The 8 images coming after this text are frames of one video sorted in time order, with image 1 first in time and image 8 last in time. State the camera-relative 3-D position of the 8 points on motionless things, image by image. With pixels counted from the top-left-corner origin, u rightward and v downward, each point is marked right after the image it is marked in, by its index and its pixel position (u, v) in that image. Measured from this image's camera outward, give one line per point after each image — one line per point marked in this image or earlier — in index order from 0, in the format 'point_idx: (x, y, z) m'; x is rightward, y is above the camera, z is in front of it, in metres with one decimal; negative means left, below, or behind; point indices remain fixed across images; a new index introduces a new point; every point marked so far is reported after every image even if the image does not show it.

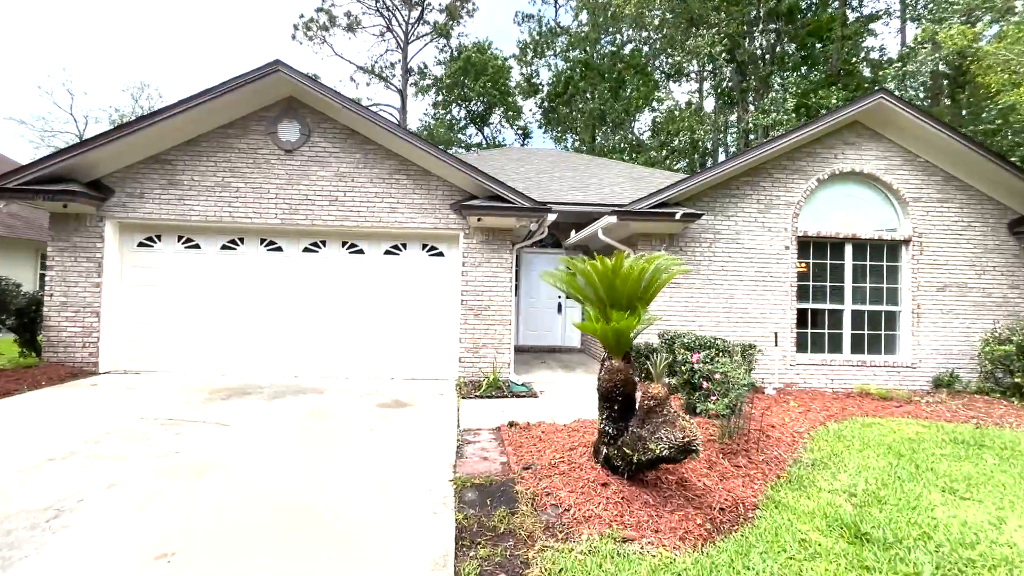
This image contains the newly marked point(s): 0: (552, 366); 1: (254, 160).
0: (+0.9, -1.6, +9.9) m
1: (-4.4, +2.2, +8.0) m
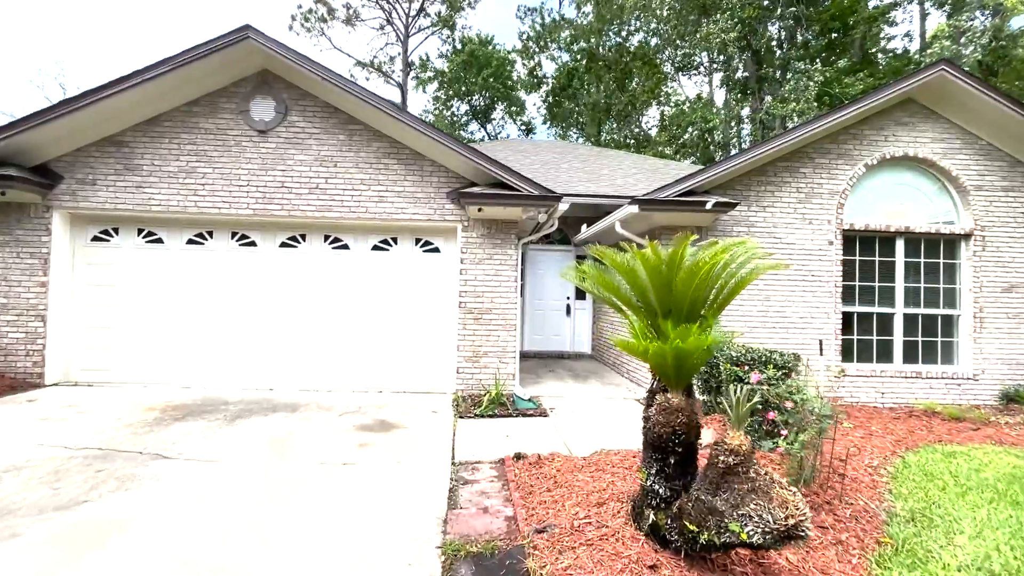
0: (+0.9, -1.6, +8.9) m
1: (-4.3, +2.2, +7.0) m
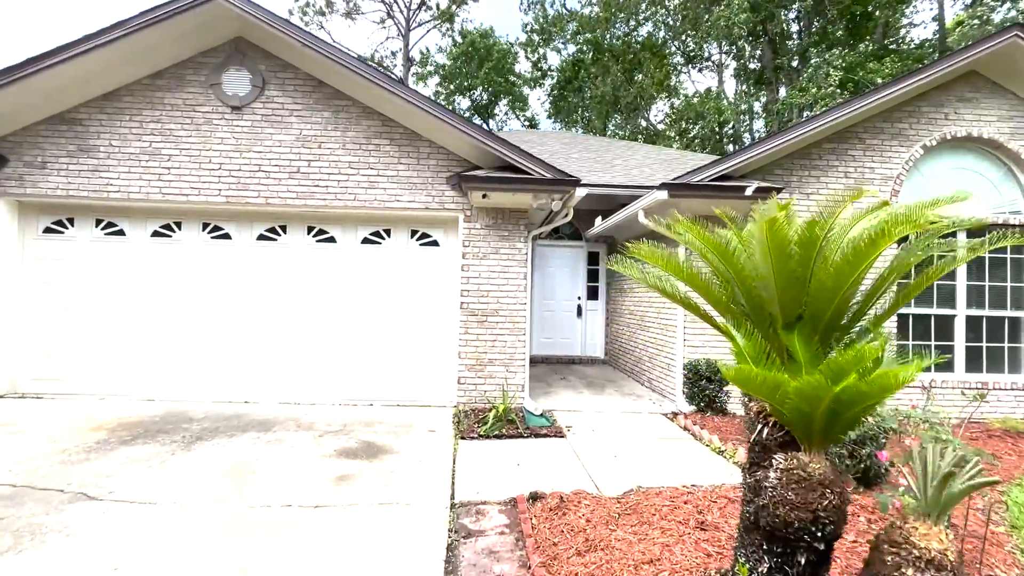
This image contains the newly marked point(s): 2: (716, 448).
0: (+1.1, -1.6, +8.0) m
1: (-4.2, +2.2, +6.2) m
2: (+2.0, -1.6, +4.7) m
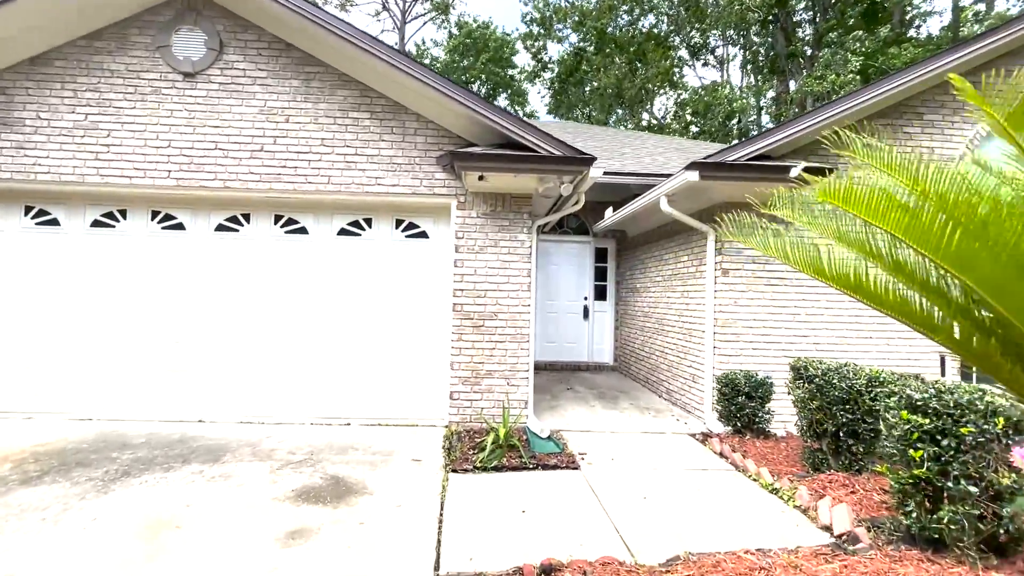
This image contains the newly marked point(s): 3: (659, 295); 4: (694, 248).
0: (+1.1, -1.6, +7.1) m
1: (-4.2, +2.2, +5.2) m
2: (+2.1, -1.6, +3.8) m
3: (+2.3, -0.1, +7.3) m
4: (+2.4, +0.5, +6.1) m
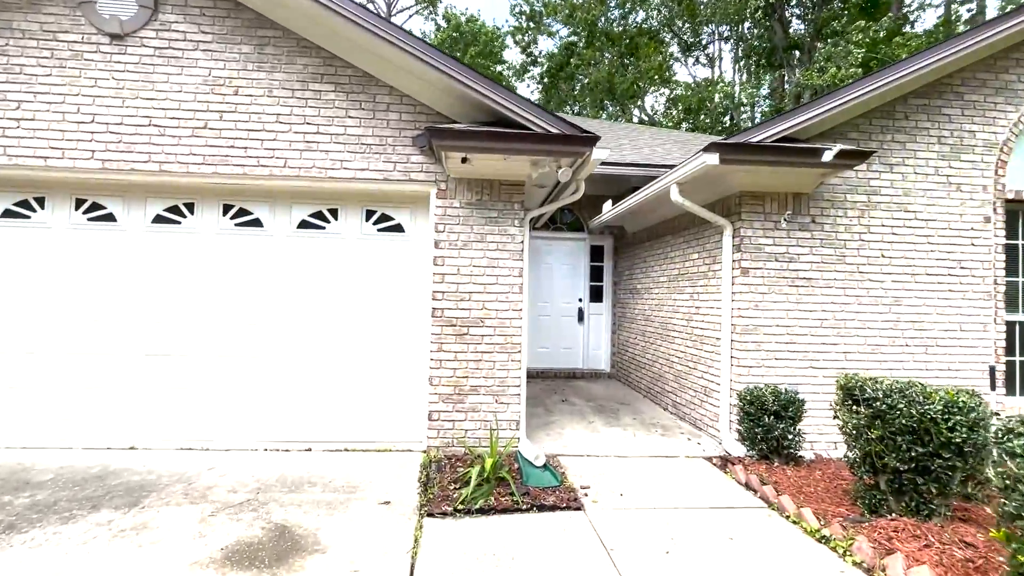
0: (+0.9, -1.6, +6.4) m
1: (-4.3, +2.2, +4.4) m
2: (+2.0, -1.6, +3.1) m
3: (+2.1, -0.1, +6.6) m
4: (+2.2, +0.5, +5.4) m
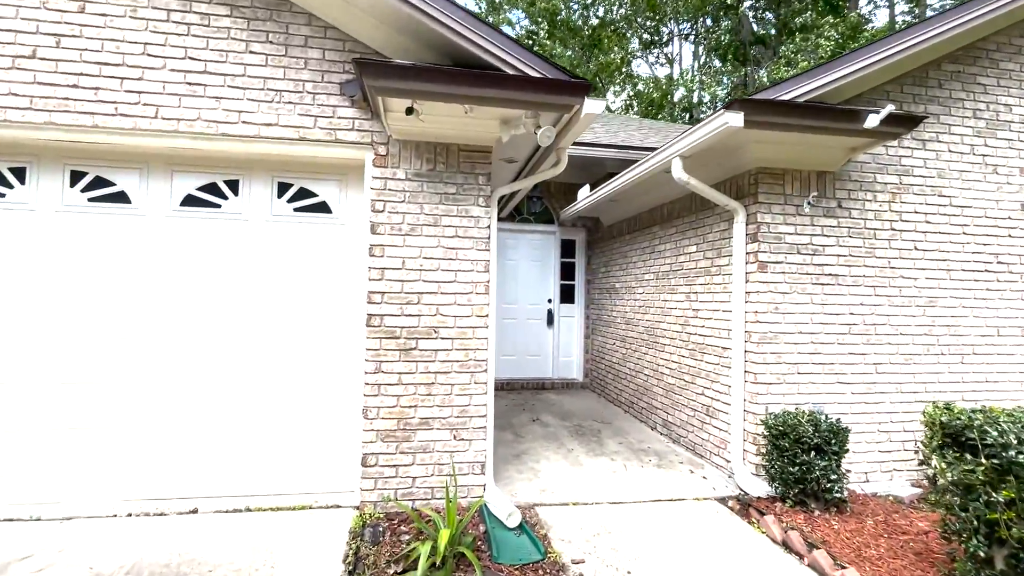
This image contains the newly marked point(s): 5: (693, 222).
0: (+0.5, -1.6, +5.3) m
1: (-4.5, +2.2, +2.9) m
2: (+1.8, -1.6, +2.2) m
3: (+1.7, -0.1, +5.7) m
4: (+1.9, +0.5, +4.5) m
5: (+1.8, +0.7, +4.8) m
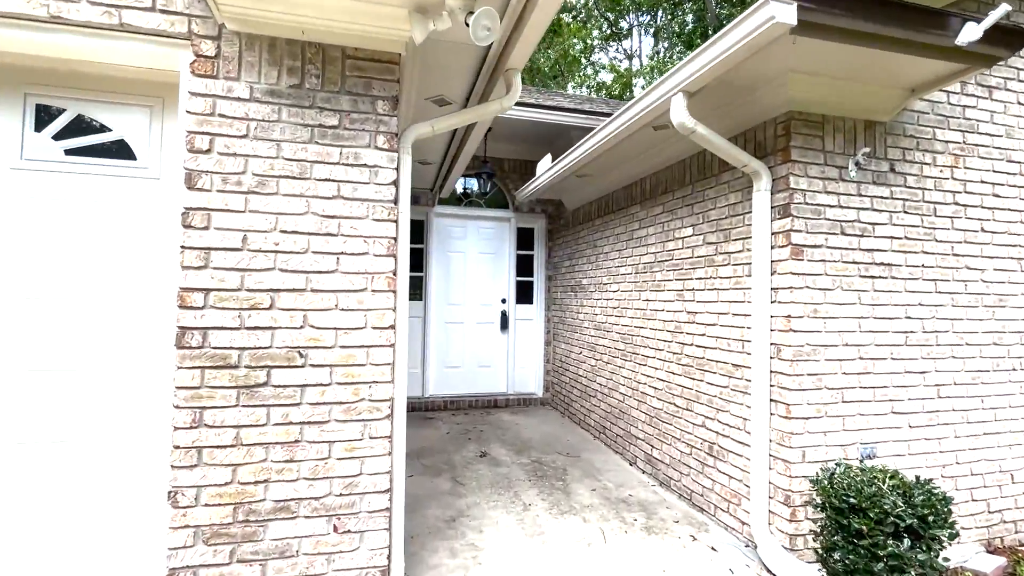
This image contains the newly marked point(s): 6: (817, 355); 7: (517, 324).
0: (0.0, -1.6, +4.0) m
1: (-4.8, +2.2, +1.2) m
2: (+1.6, -1.6, +1.0) m
3: (+1.1, -0.1, +4.5) m
4: (+1.4, +0.5, +3.4) m
5: (+1.3, +0.7, +3.6) m
6: (+1.8, -0.4, +2.7) m
7: (+0.1, -0.5, +6.6) m
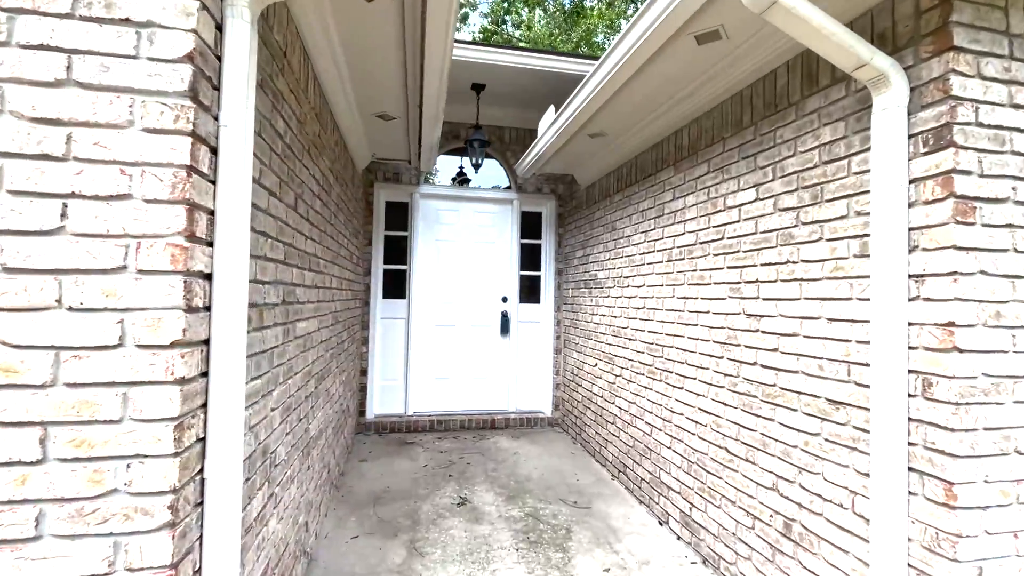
0: (-0.1, -1.5, +2.9) m
1: (-5.1, +2.3, +0.3) m
2: (+1.3, -1.5, -0.2) m
3: (+1.0, 0.0, +3.3) m
4: (+1.3, +0.6, +2.2) m
5: (+1.2, +0.8, +2.5) m
6: (+1.6, -0.3, +1.5) m
7: (+0.1, -0.4, +5.4) m
